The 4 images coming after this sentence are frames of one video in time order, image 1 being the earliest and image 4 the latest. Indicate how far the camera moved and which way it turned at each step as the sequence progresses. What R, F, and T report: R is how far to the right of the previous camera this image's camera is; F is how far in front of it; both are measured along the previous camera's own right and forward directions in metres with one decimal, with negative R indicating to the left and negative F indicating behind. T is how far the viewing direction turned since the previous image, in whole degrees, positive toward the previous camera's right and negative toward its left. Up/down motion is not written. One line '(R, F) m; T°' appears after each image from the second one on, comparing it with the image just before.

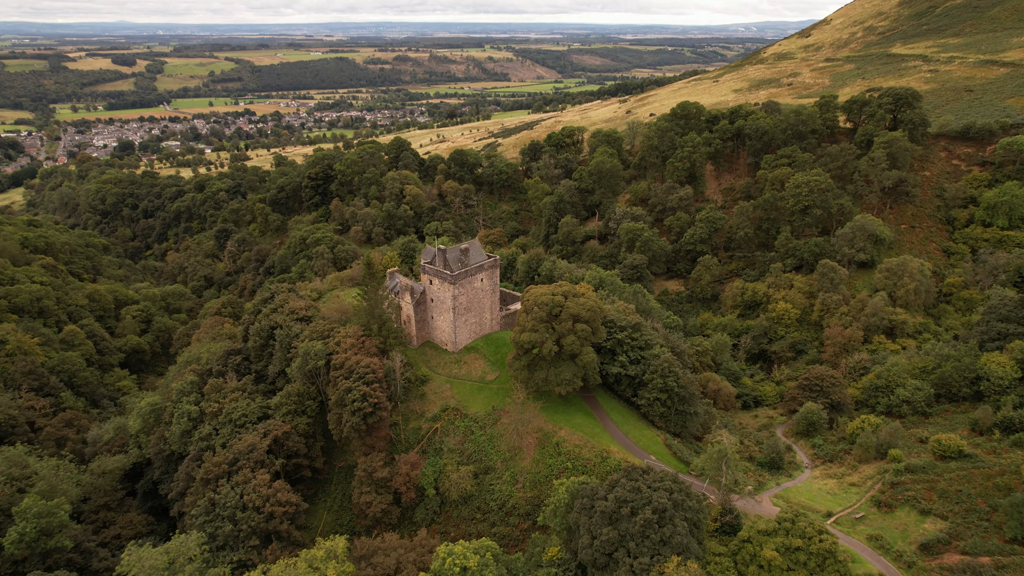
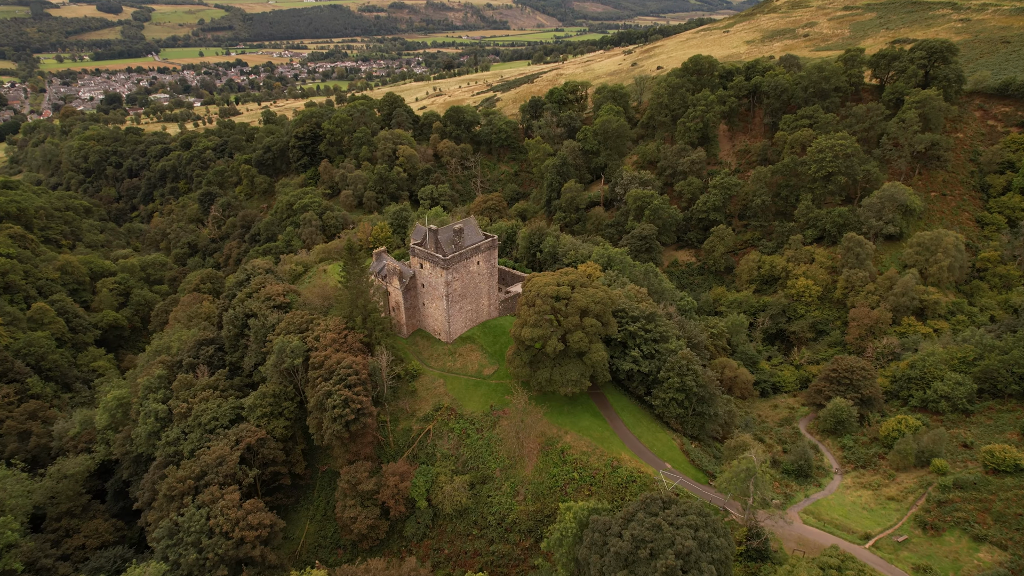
(0.0, +4.9) m; 0°
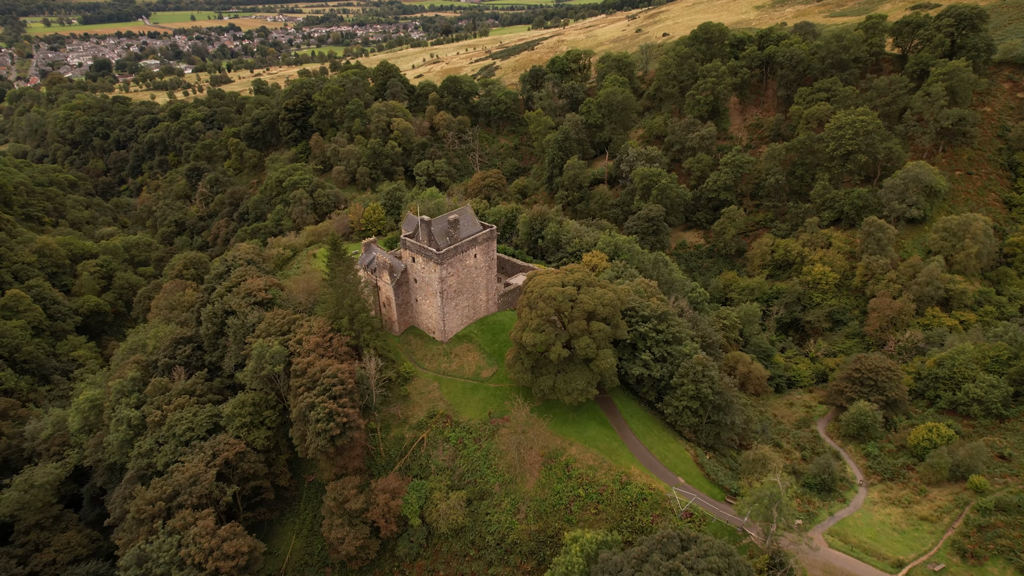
(0.0, +3.4) m; 0°
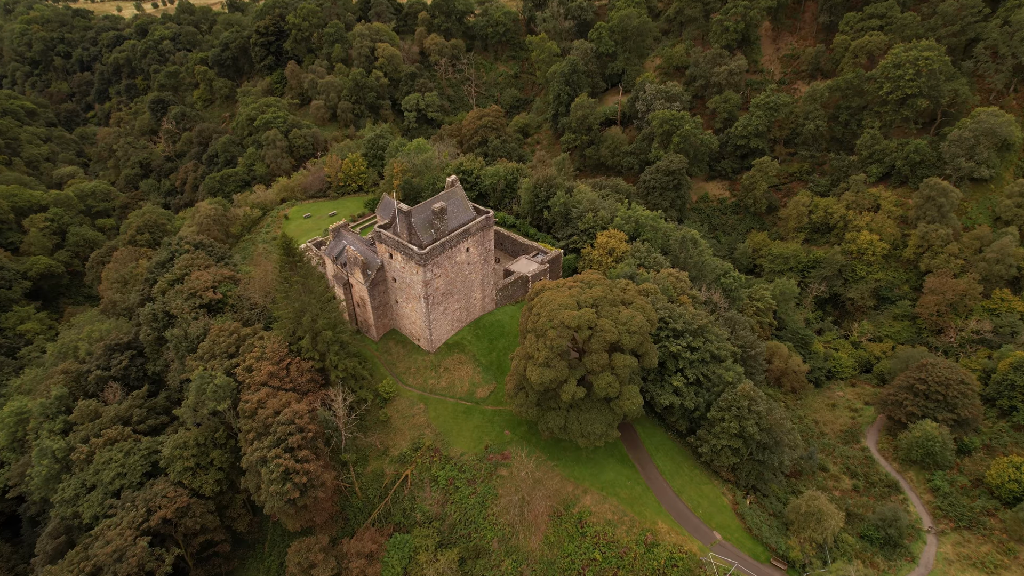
(-0.1, +7.7) m; 0°
